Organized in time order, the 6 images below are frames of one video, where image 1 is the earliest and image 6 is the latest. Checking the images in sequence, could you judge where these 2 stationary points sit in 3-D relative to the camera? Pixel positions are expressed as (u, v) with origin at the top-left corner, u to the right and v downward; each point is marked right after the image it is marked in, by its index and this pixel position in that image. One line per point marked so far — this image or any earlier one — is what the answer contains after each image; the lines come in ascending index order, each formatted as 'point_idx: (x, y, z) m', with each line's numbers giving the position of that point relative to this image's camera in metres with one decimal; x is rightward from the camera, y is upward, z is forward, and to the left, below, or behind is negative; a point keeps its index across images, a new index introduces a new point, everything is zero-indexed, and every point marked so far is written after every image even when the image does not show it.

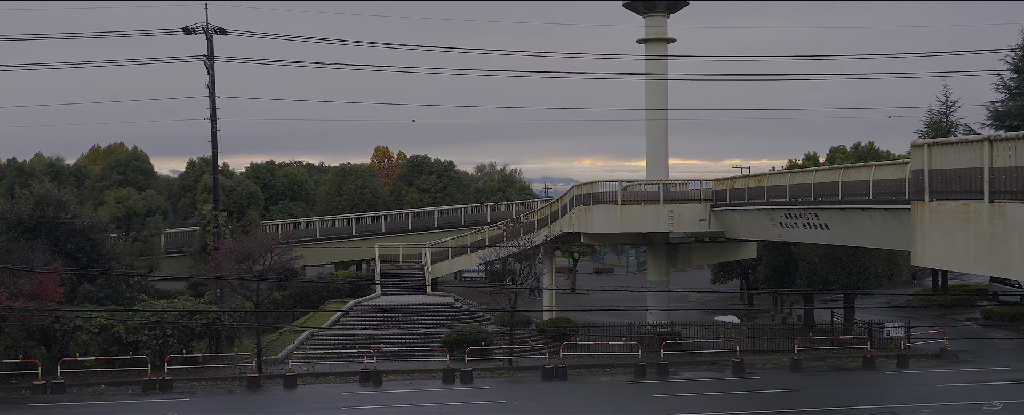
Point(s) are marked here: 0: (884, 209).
0: (+9.3, 0.0, +19.0) m
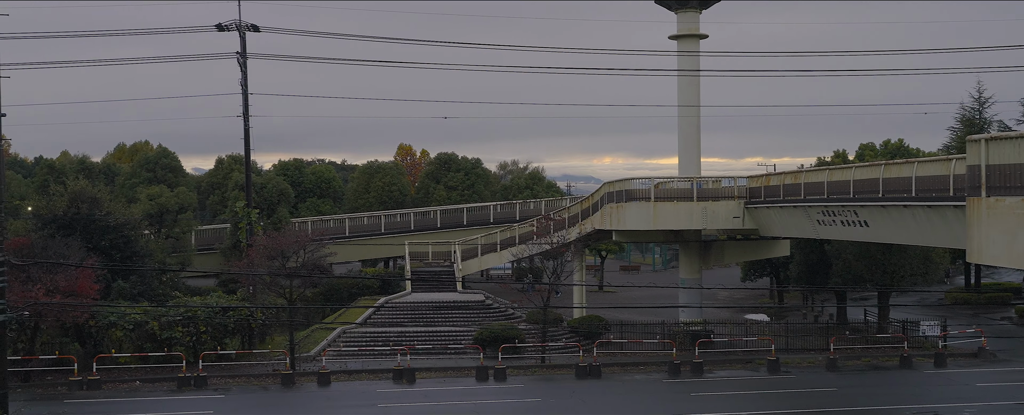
0: (+10.2, 0.0, +18.7) m
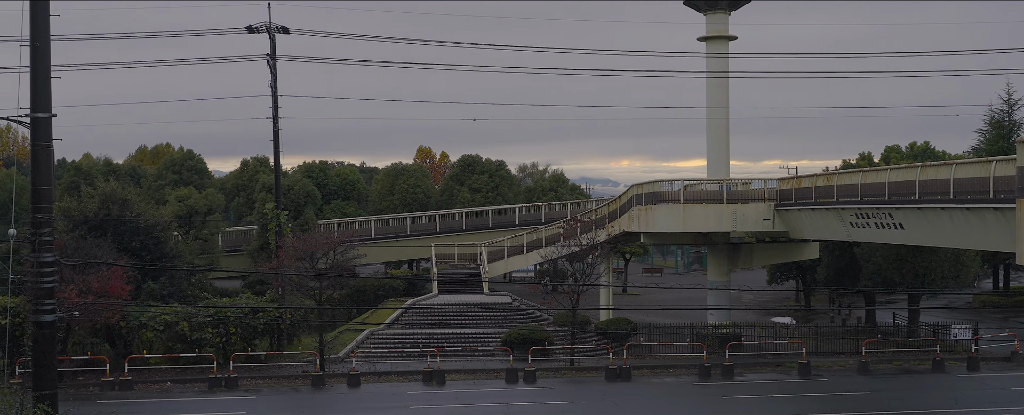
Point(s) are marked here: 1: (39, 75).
0: (+11.1, 0.0, +18.5) m
1: (-6.8, +1.9, +10.9) m
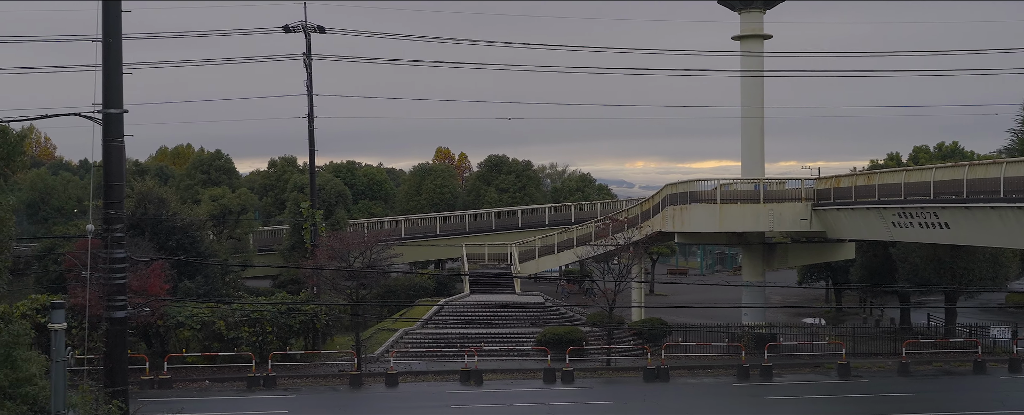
0: (+12.2, 0.0, +18.3) m
1: (-5.8, +2.0, +10.9) m
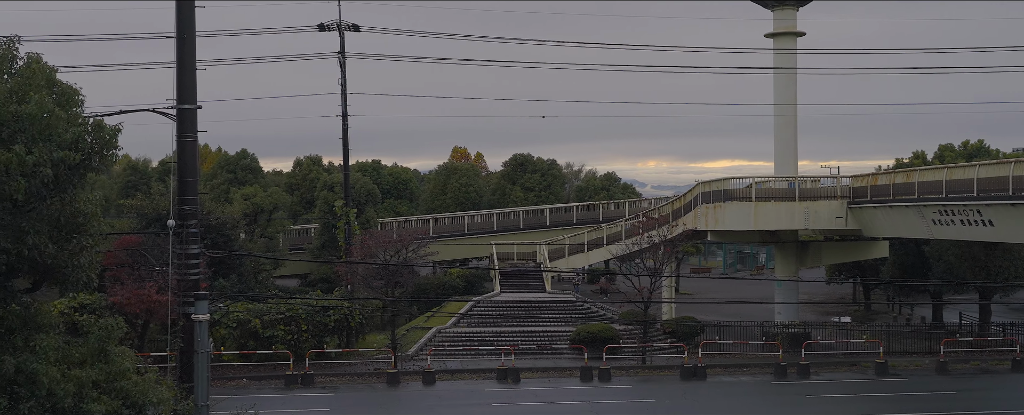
0: (+13.3, +0.1, +18.2) m
1: (-4.7, +2.0, +10.9) m
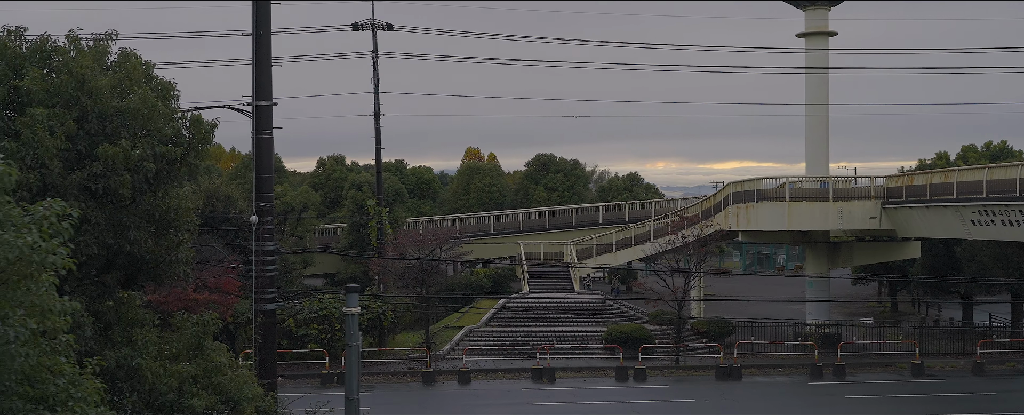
0: (+14.4, +0.1, +18.1) m
1: (-3.6, +2.1, +10.9) m
